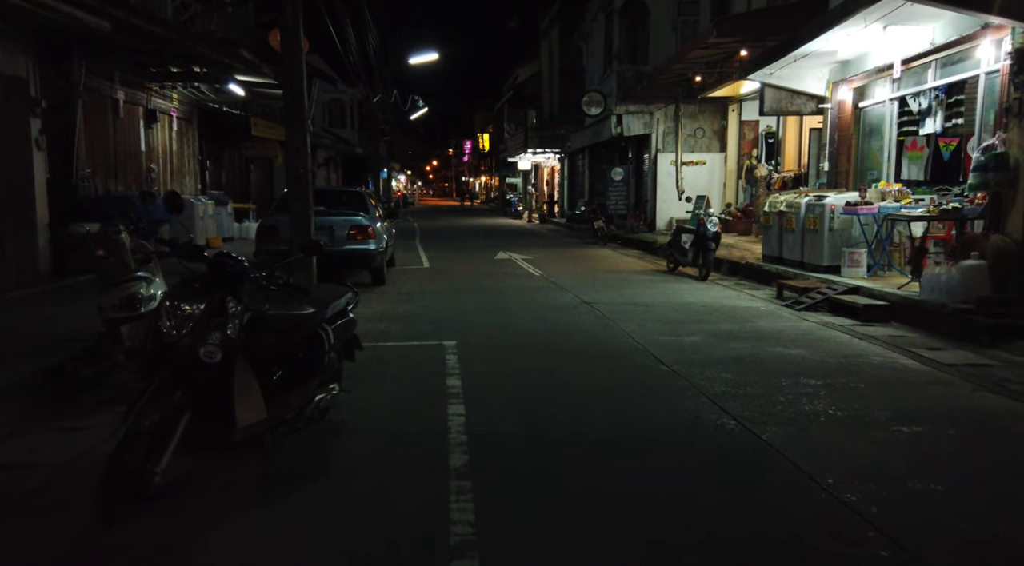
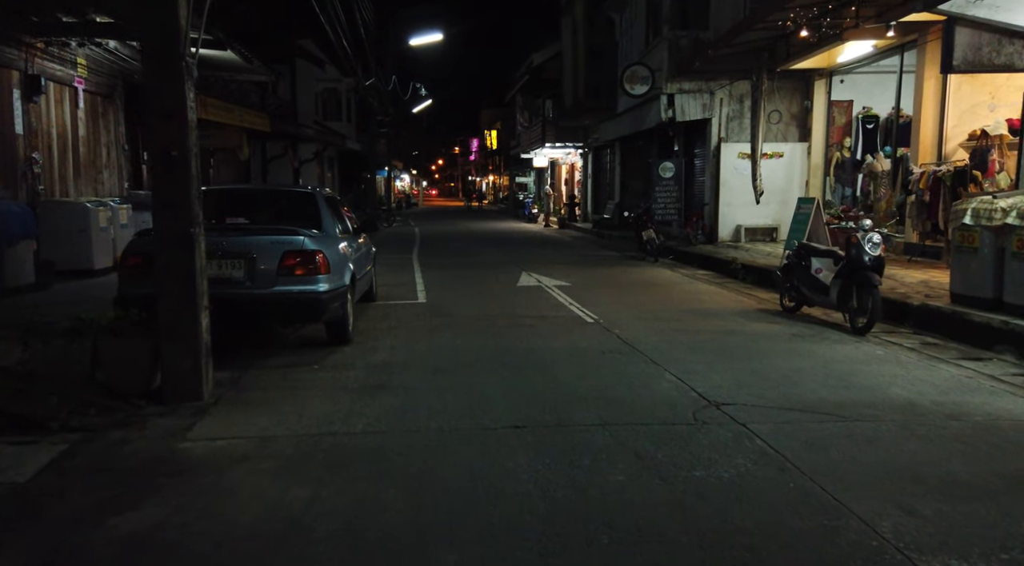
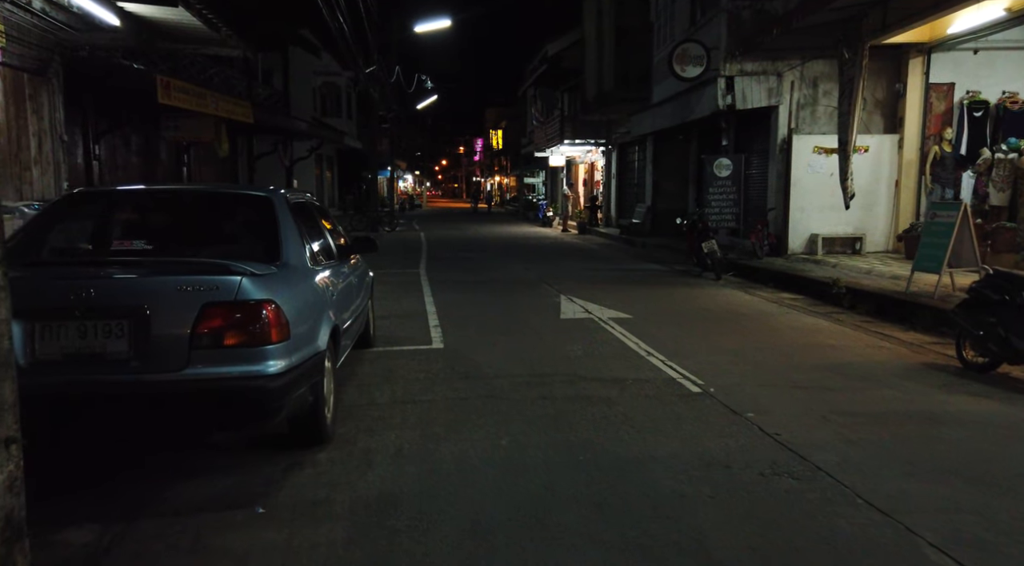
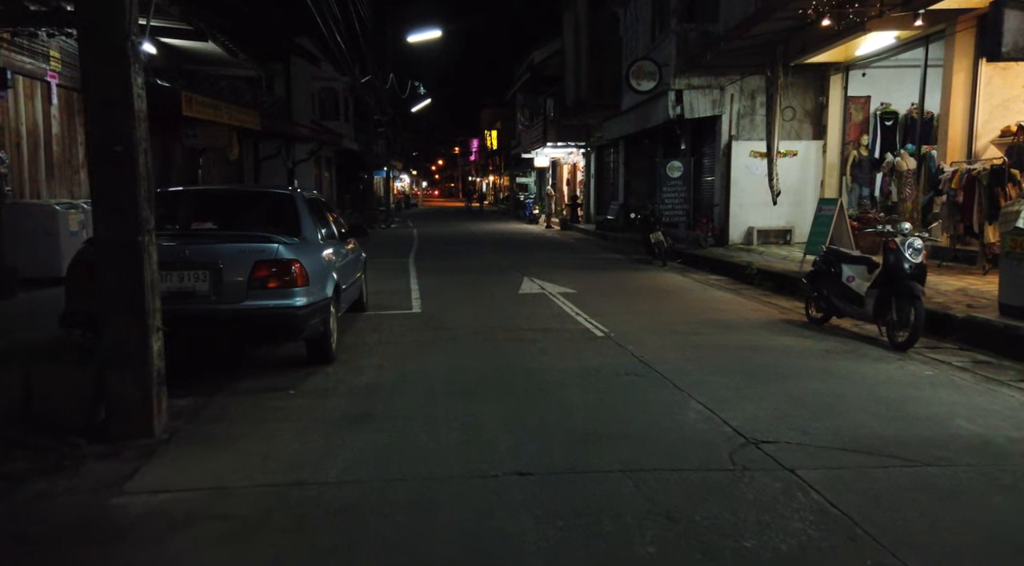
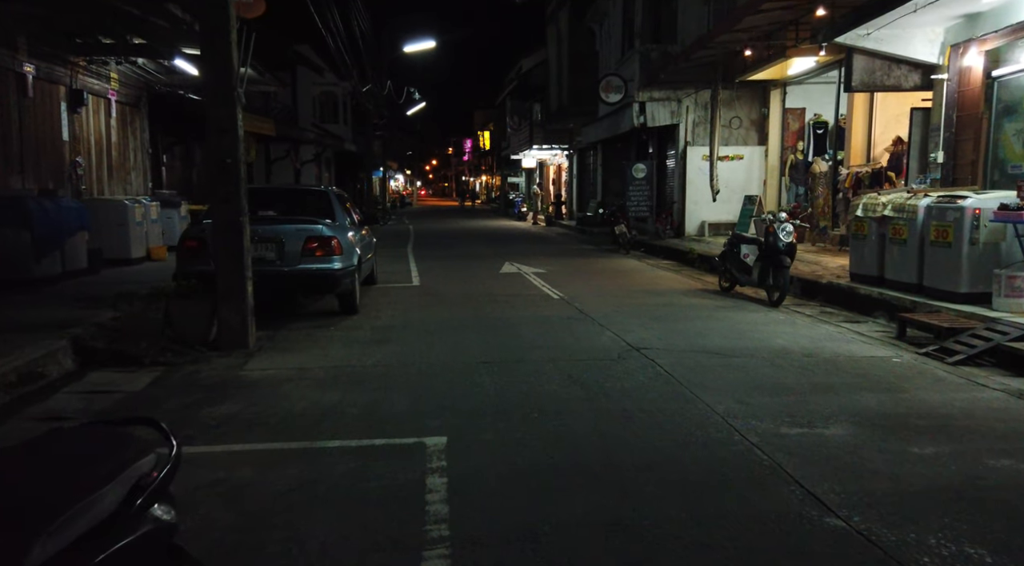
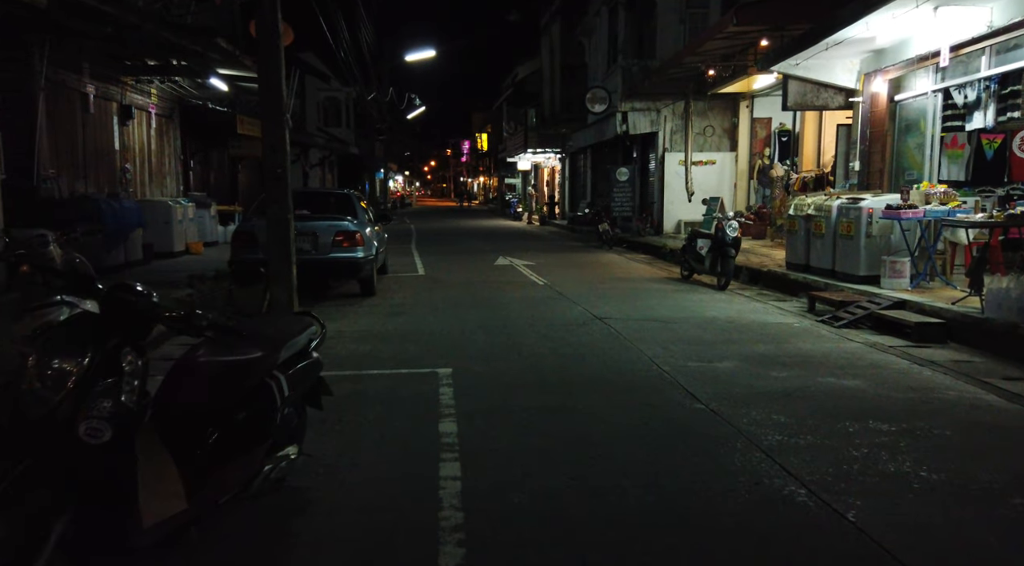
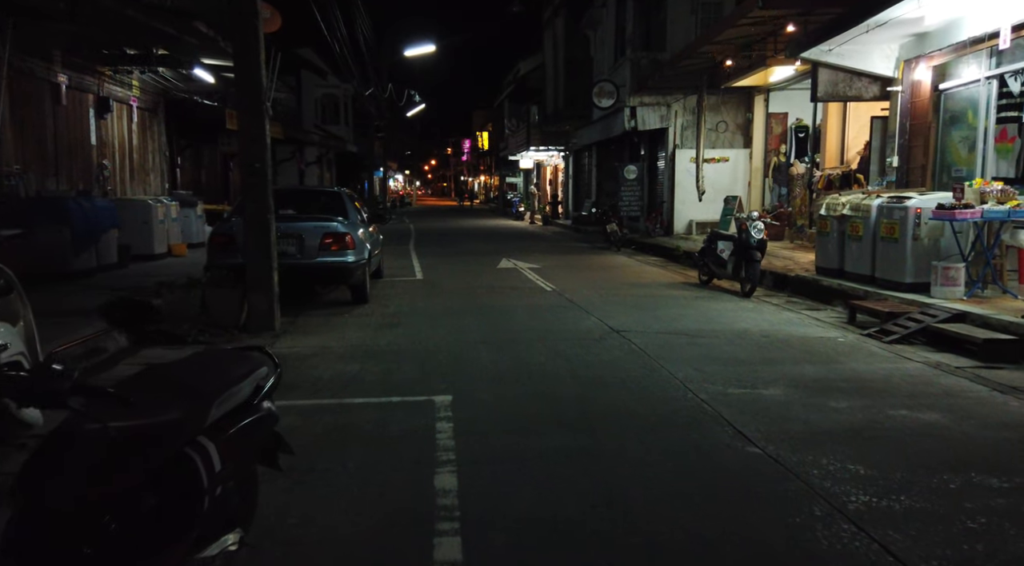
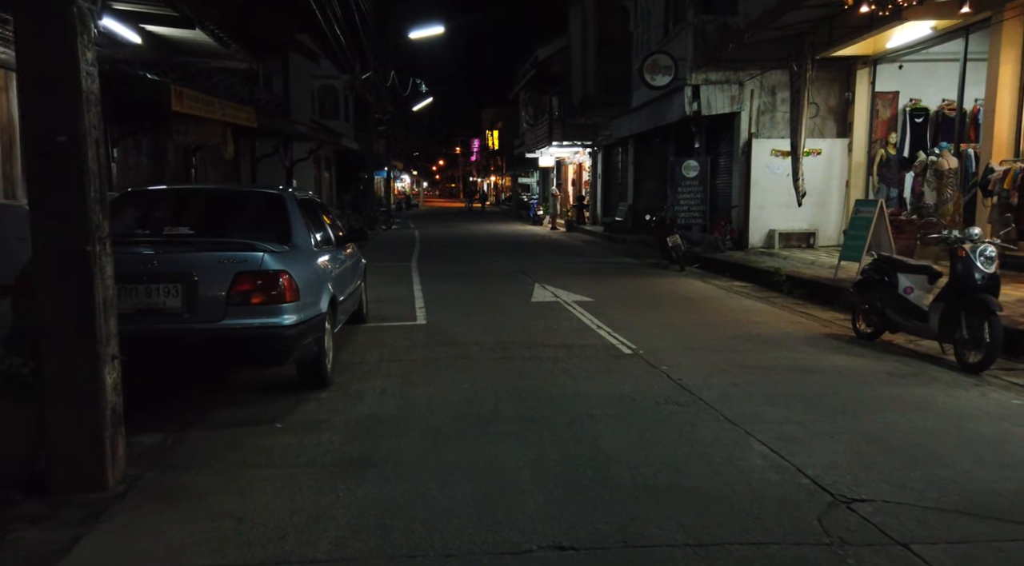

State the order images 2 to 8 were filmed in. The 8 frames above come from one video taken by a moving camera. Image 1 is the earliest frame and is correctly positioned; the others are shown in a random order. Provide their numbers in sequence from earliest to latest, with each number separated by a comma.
6, 7, 5, 2, 4, 8, 3
